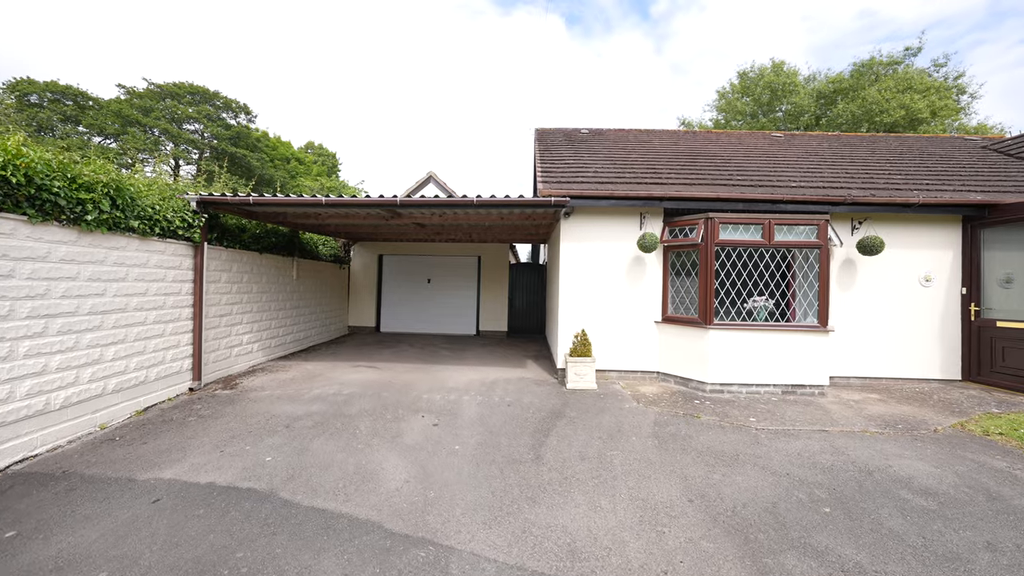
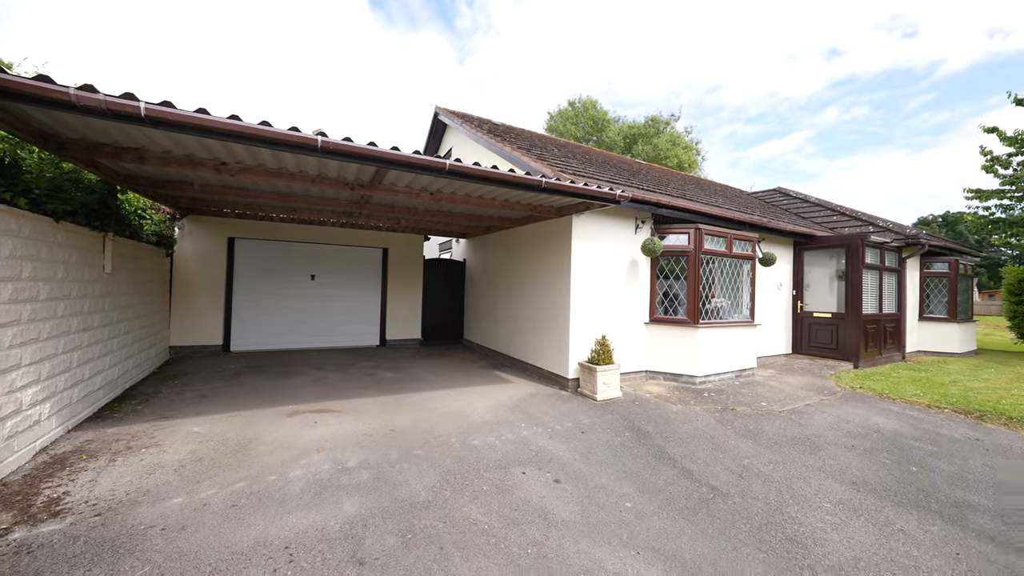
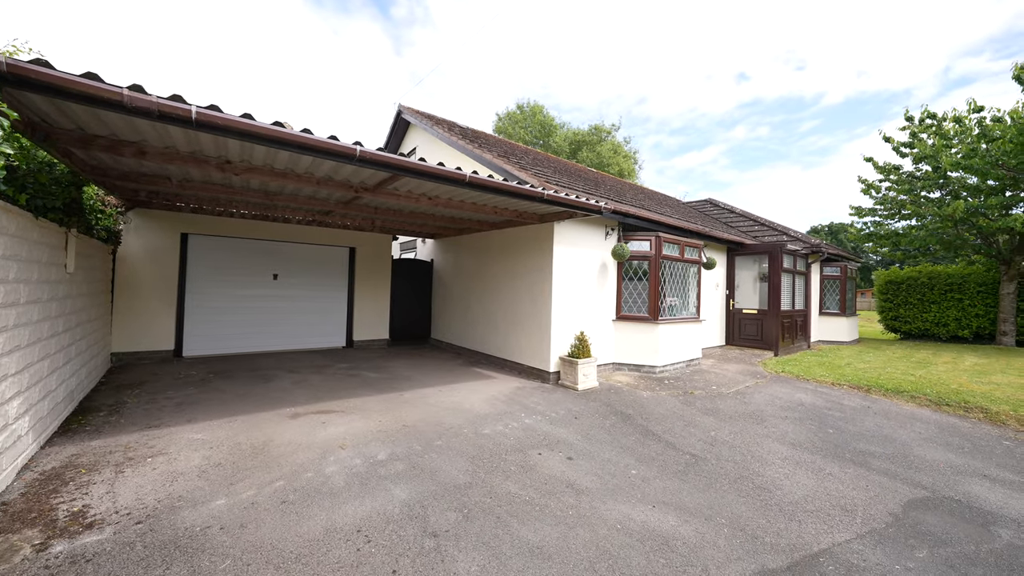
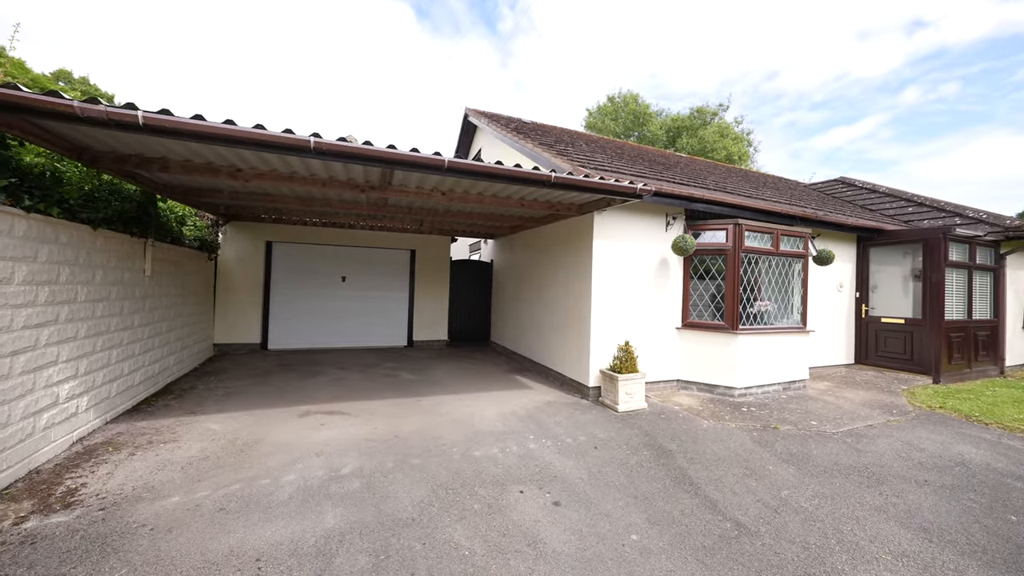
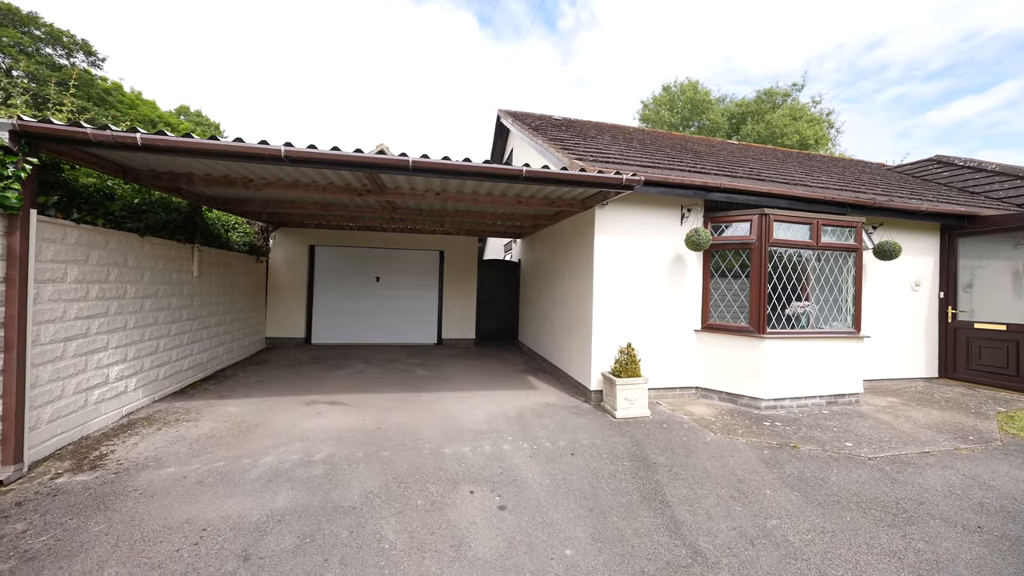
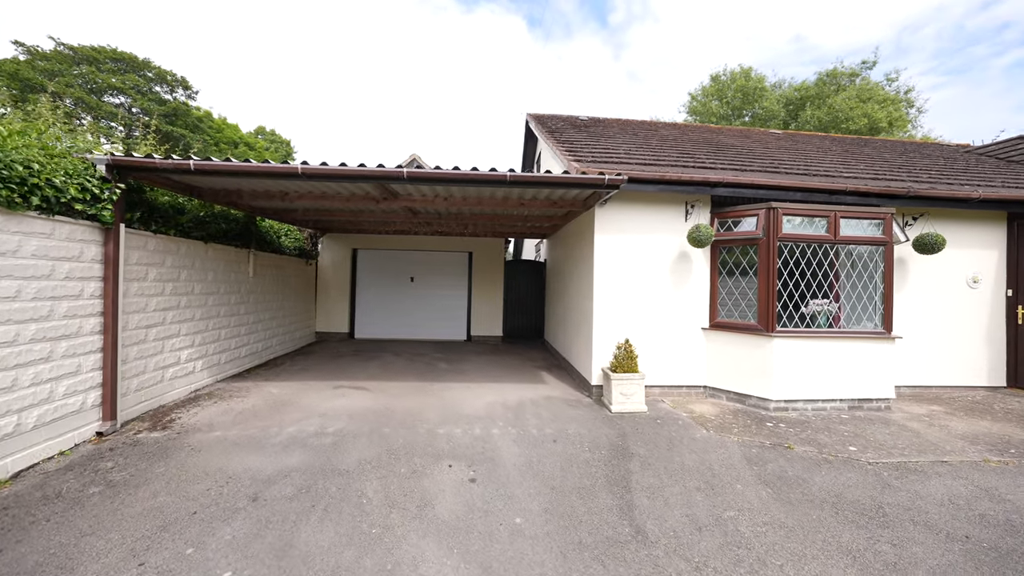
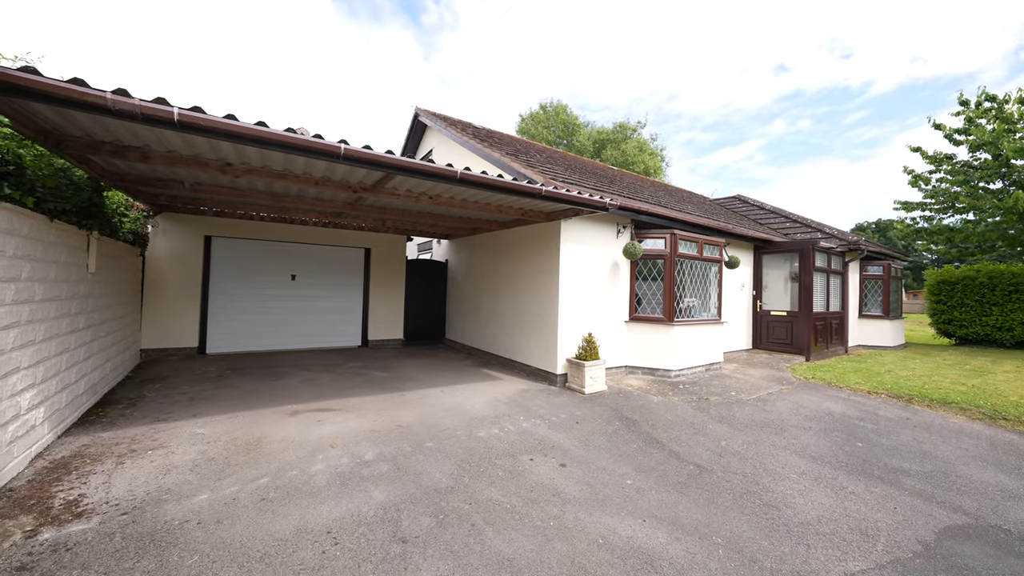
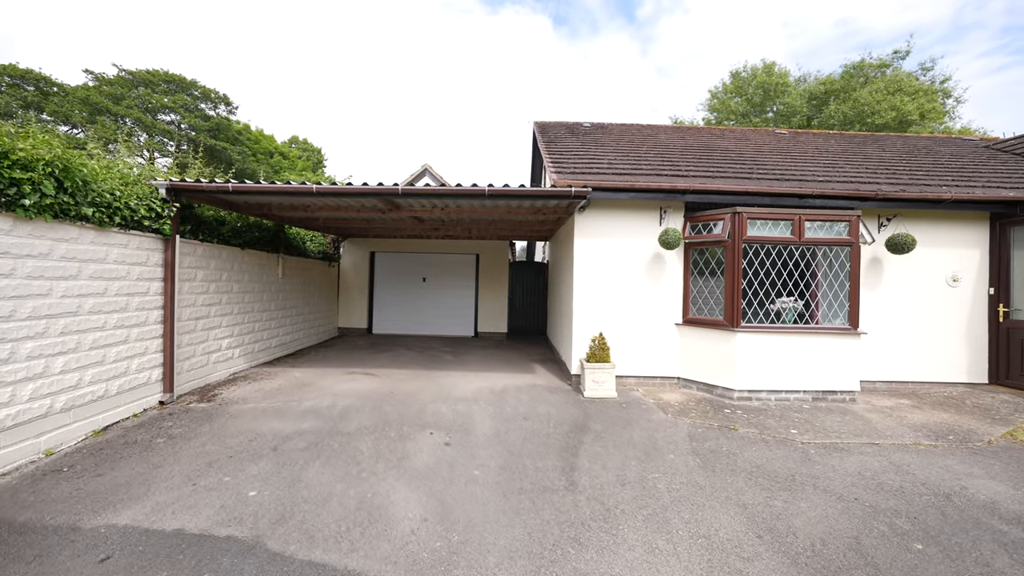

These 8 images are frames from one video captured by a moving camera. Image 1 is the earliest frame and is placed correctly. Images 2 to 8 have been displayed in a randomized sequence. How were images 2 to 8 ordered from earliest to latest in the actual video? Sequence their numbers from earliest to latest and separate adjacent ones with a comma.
8, 6, 5, 4, 2, 7, 3
